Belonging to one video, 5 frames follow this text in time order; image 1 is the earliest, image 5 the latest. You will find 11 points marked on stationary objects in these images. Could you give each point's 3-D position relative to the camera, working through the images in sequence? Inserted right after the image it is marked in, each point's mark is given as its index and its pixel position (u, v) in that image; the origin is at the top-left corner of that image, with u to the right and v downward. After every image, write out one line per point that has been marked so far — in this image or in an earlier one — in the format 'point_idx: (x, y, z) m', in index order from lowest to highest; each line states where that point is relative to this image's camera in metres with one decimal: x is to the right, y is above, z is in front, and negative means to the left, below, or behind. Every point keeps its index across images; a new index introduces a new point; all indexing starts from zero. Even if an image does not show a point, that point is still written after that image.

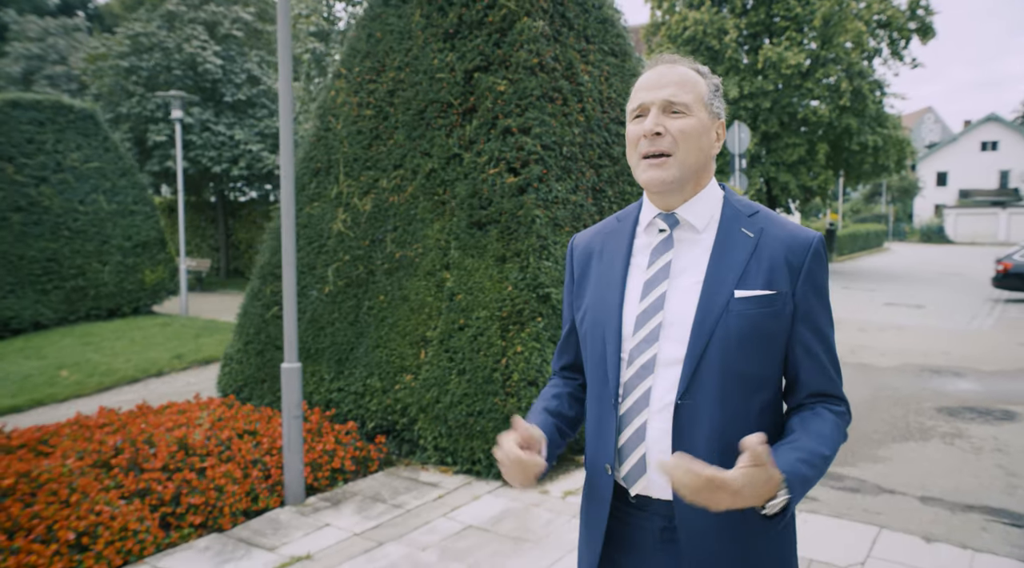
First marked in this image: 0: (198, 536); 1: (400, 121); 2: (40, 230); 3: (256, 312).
0: (-1.7, -1.4, +3.9) m
1: (-0.9, +1.3, +5.6) m
2: (-7.1, +0.8, +10.8) m
3: (-2.2, -0.2, +6.2) m
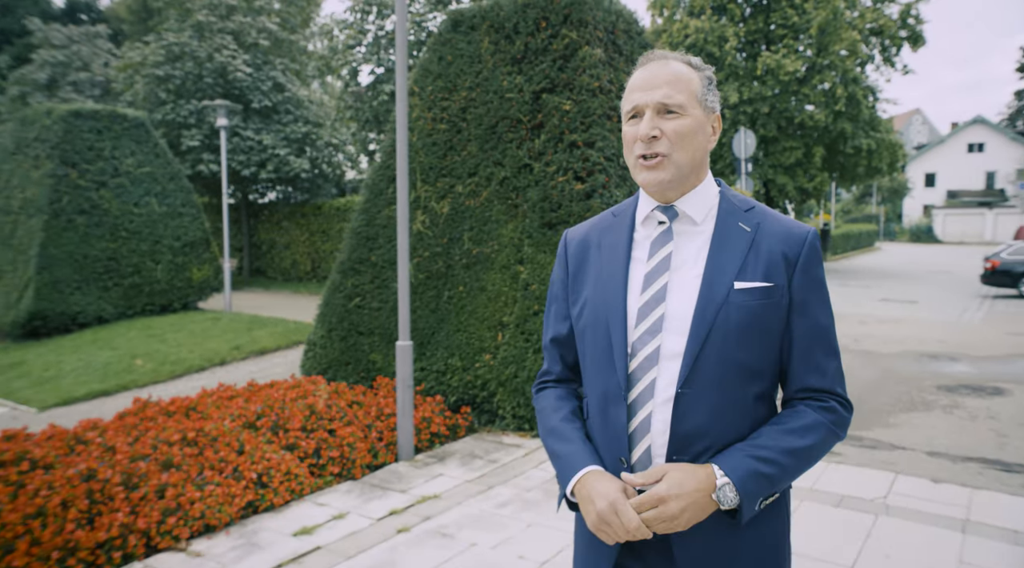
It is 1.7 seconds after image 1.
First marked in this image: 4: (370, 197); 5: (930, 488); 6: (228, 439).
0: (-1.1, -1.3, +4.7) m
1: (-0.4, +1.4, +6.5) m
2: (-6.7, +0.9, +11.6) m
3: (-1.7, -0.2, +7.0) m
4: (-1.4, +0.9, +7.0) m
5: (+2.7, -1.3, +4.7) m
6: (-1.9, -1.0, +4.6) m
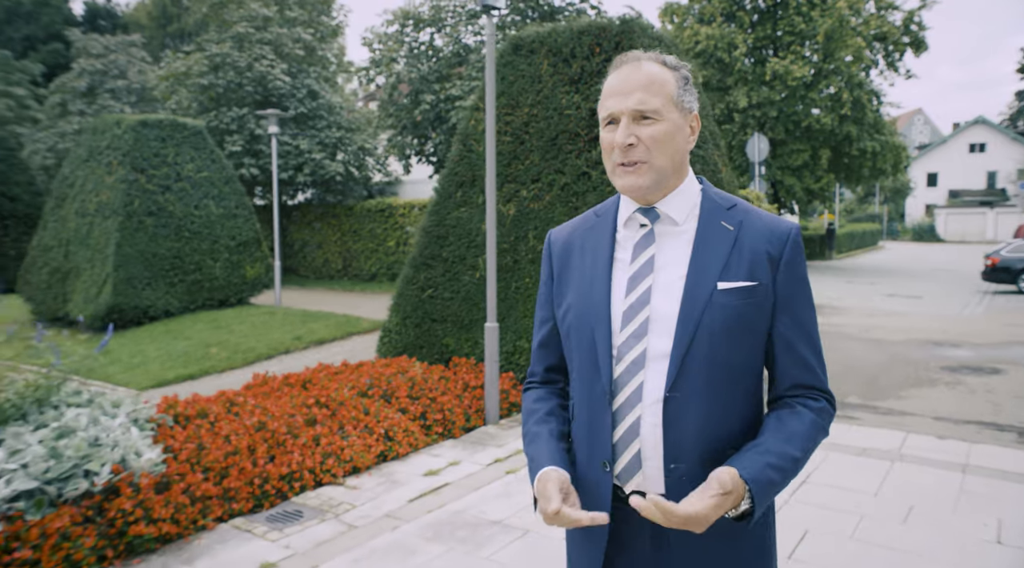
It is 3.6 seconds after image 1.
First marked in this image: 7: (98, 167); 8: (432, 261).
0: (-0.5, -1.2, +5.7) m
1: (+0.2, +1.4, +7.4) m
2: (-6.0, +0.9, +12.5) m
3: (-1.1, -0.1, +7.9) m
4: (-0.8, +0.9, +7.9) m
5: (+3.3, -1.2, +5.6) m
6: (-1.3, -0.9, +5.6) m
7: (-7.2, +2.0, +12.3) m
8: (-0.9, +0.3, +7.9) m
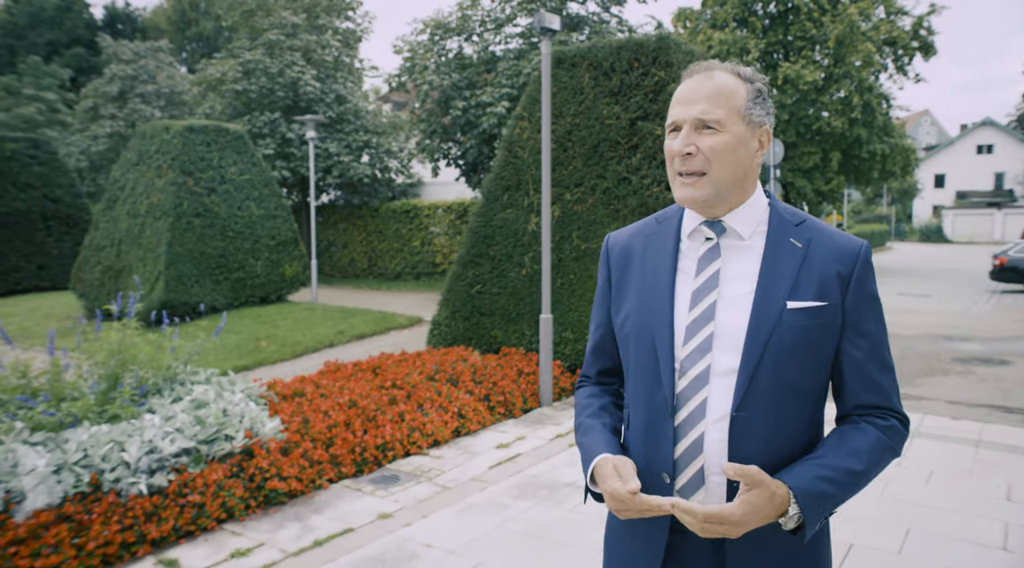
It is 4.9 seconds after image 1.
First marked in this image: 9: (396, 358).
0: (-0.1, -1.2, +6.3) m
1: (+0.7, +1.5, +8.0) m
2: (-5.5, +1.0, +13.2) m
3: (-0.6, -0.1, +8.6) m
4: (-0.3, +1.0, +8.5) m
5: (+3.8, -1.2, +6.2) m
6: (-0.8, -0.9, +6.2) m
7: (-6.6, +2.1, +13.0) m
8: (-0.4, +0.3, +8.5) m
9: (-1.2, -0.7, +7.1) m
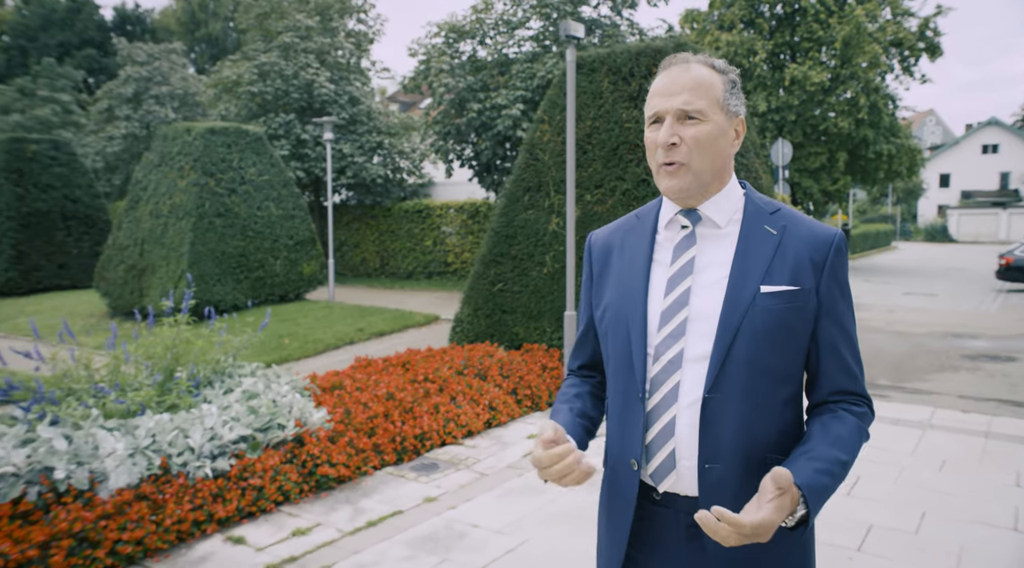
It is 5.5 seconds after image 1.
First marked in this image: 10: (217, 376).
0: (+0.2, -1.2, +6.5) m
1: (+1.0, +1.5, +8.3) m
2: (-5.2, +1.0, +13.5) m
3: (-0.4, 0.0, +8.8) m
4: (-0.1, +1.0, +8.8) m
5: (+4.1, -1.2, +6.4) m
6: (-0.5, -0.9, +6.5) m
7: (-6.4, +2.1, +13.3) m
8: (-0.1, +0.3, +8.8) m
9: (-1.0, -0.7, +7.4) m
10: (-2.2, -0.7, +5.3) m
